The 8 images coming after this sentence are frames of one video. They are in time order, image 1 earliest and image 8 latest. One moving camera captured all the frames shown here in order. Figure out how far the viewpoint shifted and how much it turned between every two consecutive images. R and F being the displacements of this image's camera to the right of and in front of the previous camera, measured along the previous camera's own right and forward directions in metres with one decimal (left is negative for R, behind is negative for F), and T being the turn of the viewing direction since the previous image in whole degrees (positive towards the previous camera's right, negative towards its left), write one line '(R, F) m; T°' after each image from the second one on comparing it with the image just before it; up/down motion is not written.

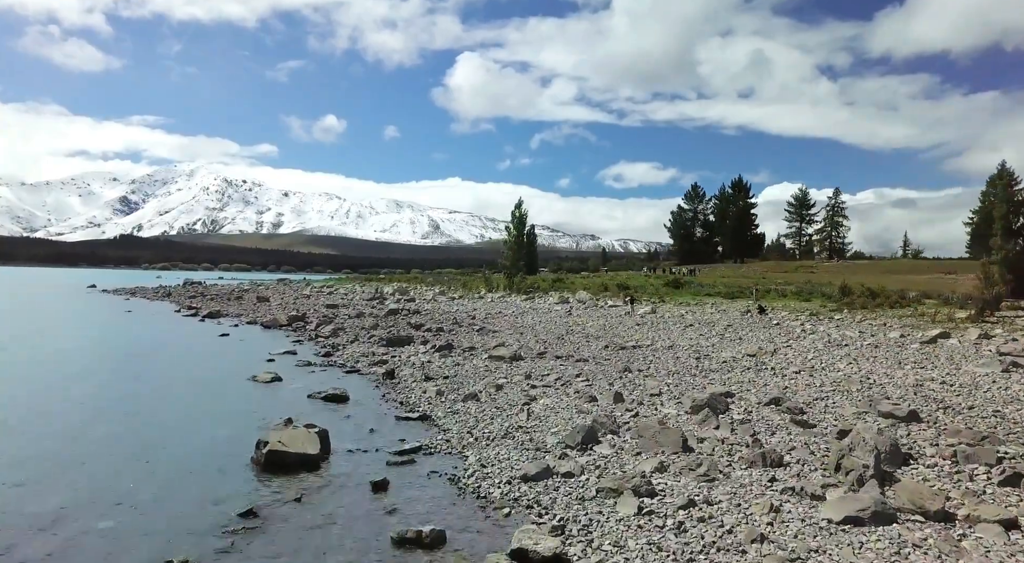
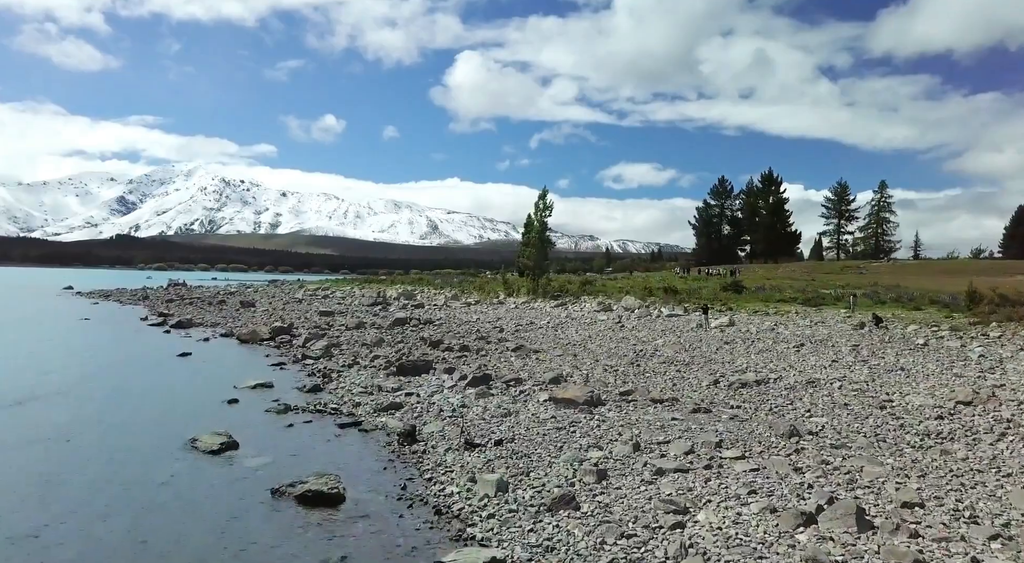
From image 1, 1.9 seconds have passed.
(-1.8, +8.1) m; 0°
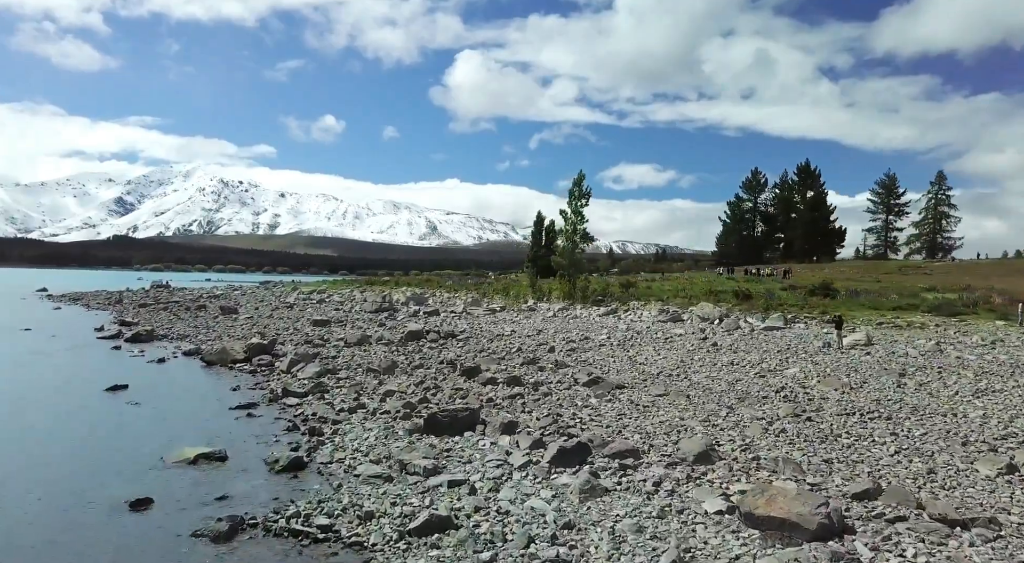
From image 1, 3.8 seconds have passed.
(-1.9, +8.3) m; 0°
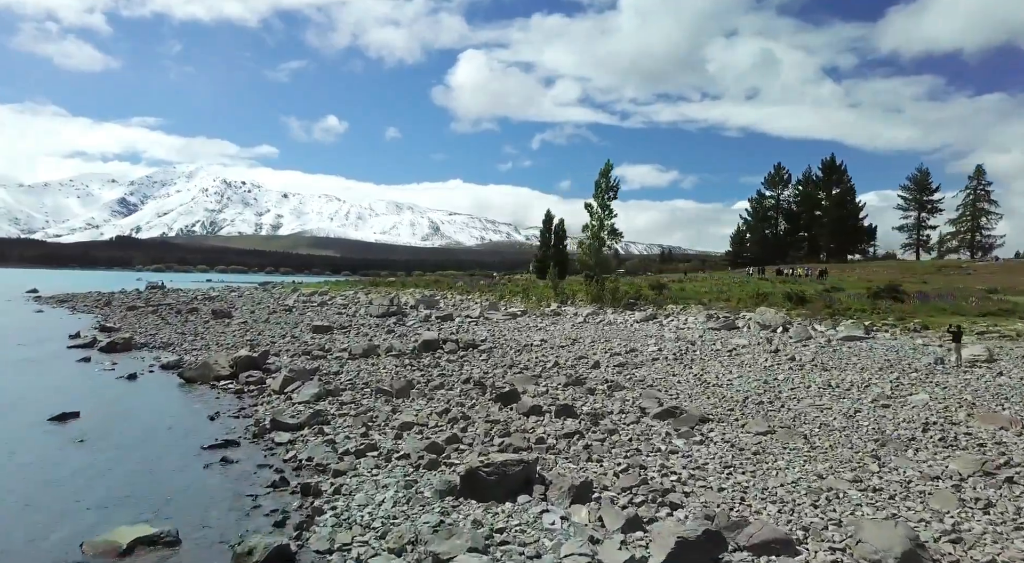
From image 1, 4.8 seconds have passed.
(-1.0, +4.2) m; 0°
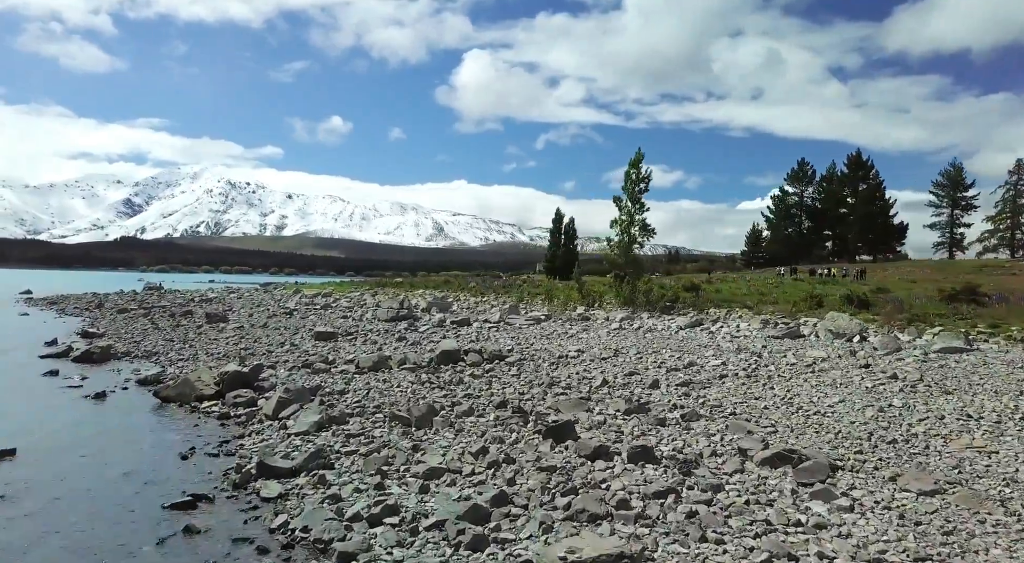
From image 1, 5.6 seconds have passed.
(-0.9, +3.6) m; 0°
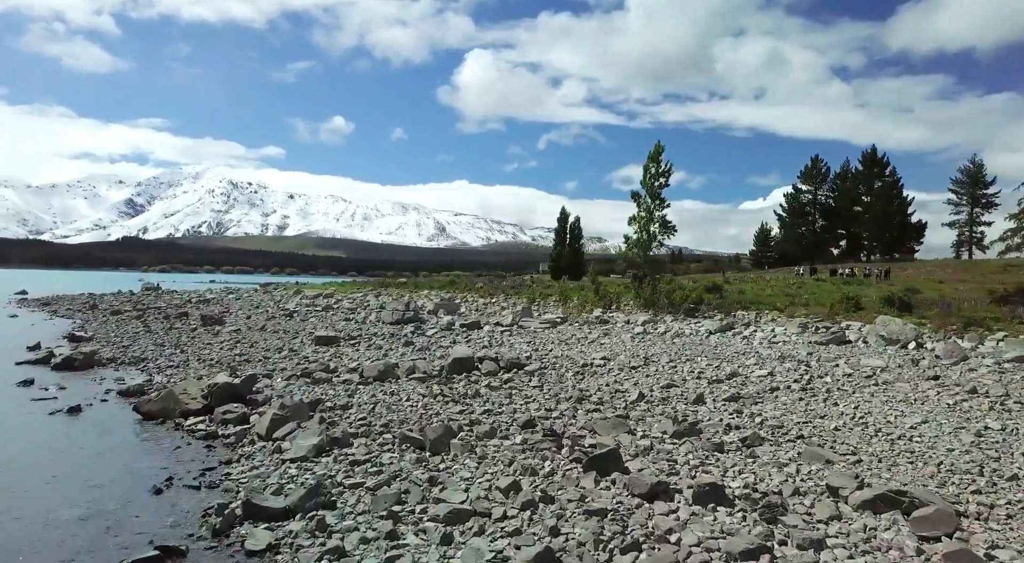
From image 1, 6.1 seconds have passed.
(-0.5, +2.1) m; 0°
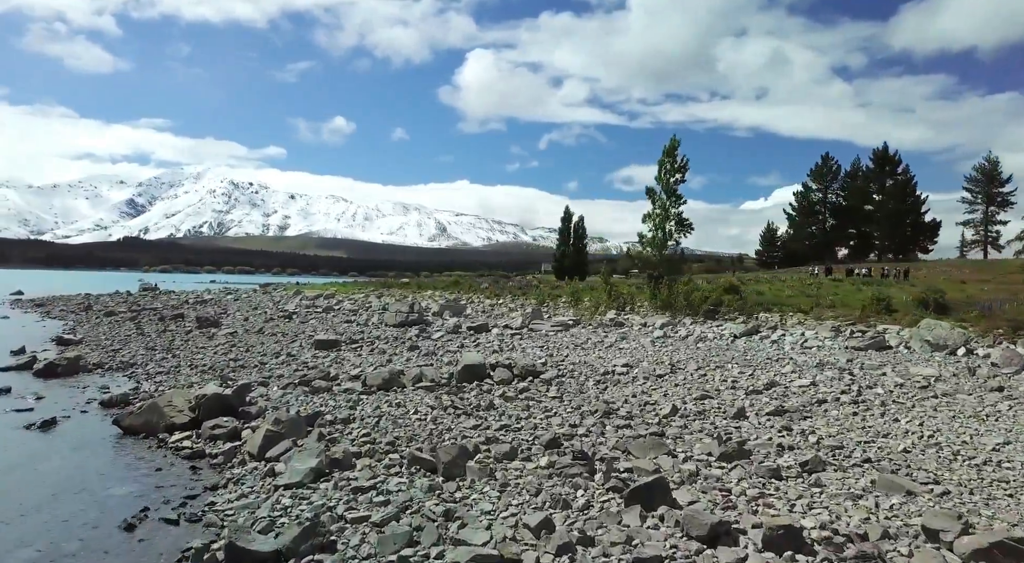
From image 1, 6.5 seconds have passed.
(-0.4, +1.6) m; 0°
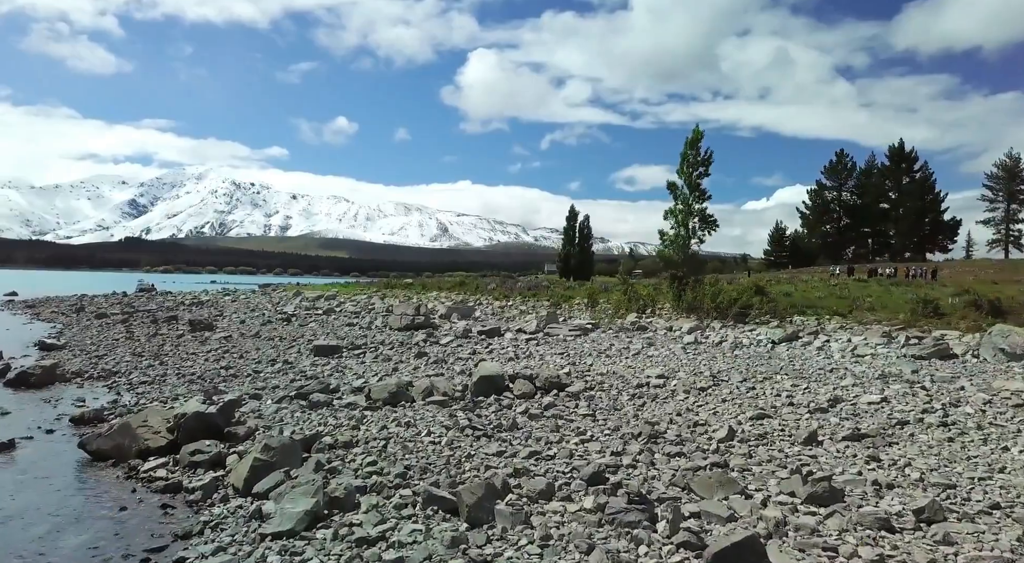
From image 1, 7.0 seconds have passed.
(-0.5, +2.1) m; 0°
